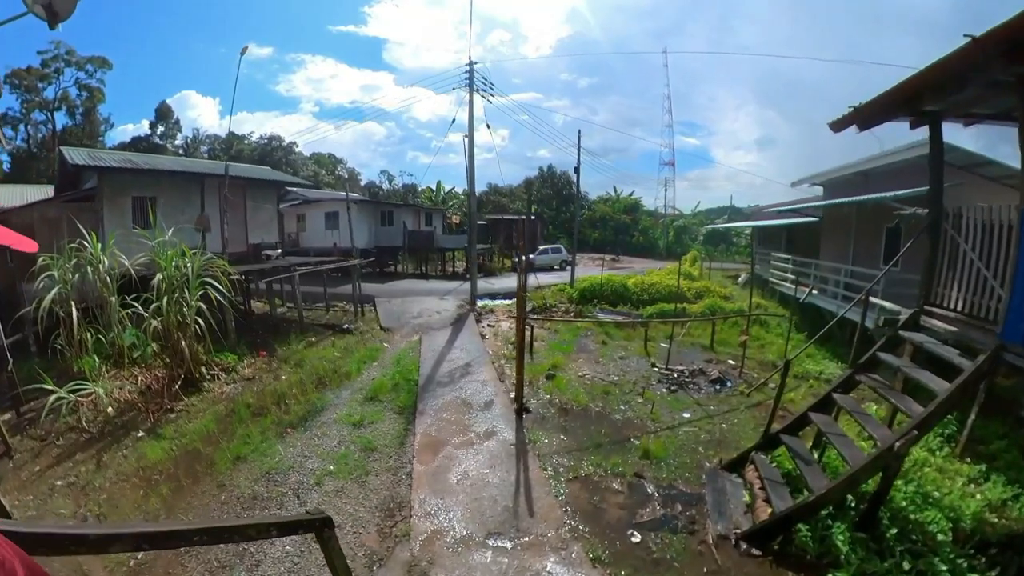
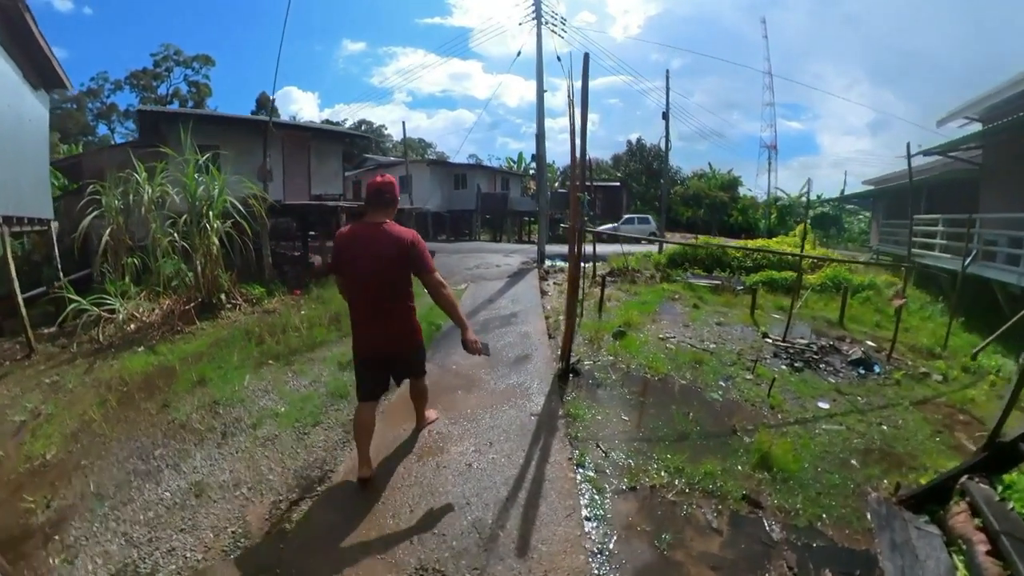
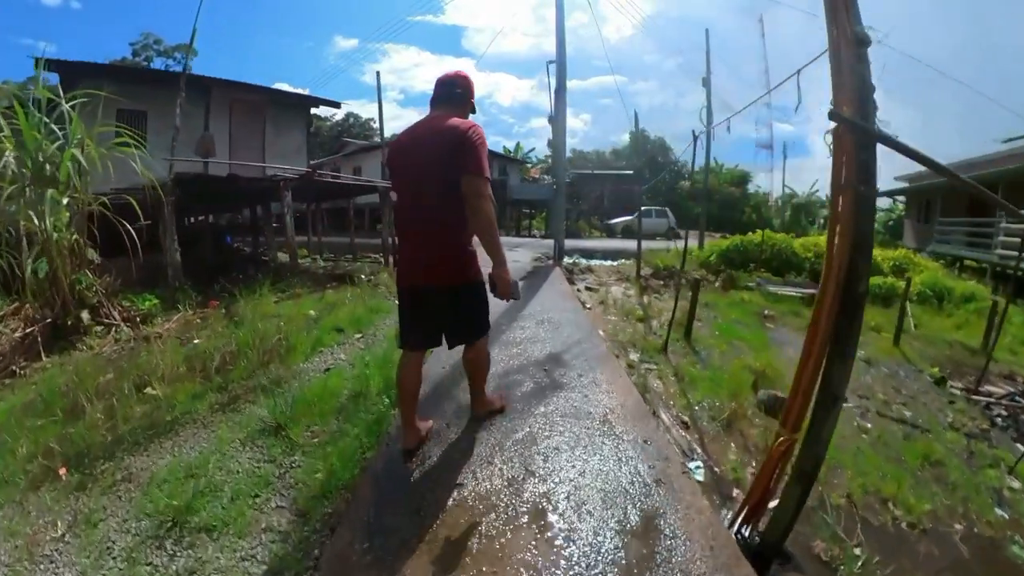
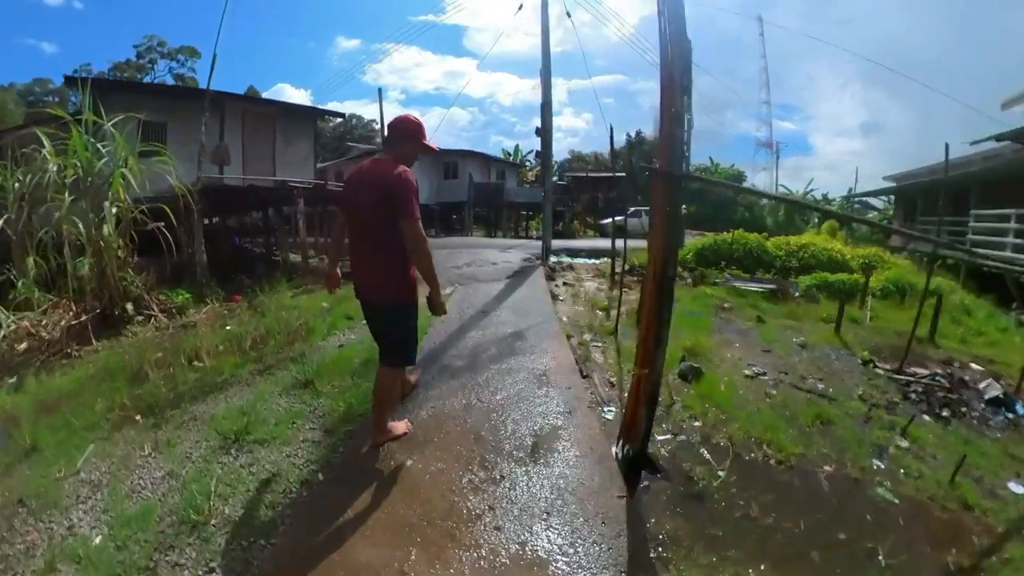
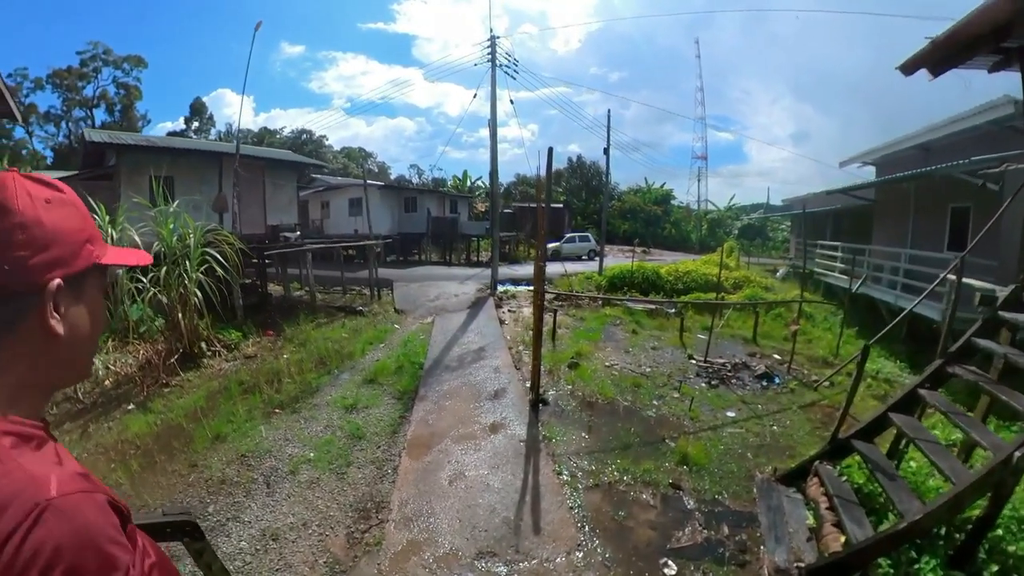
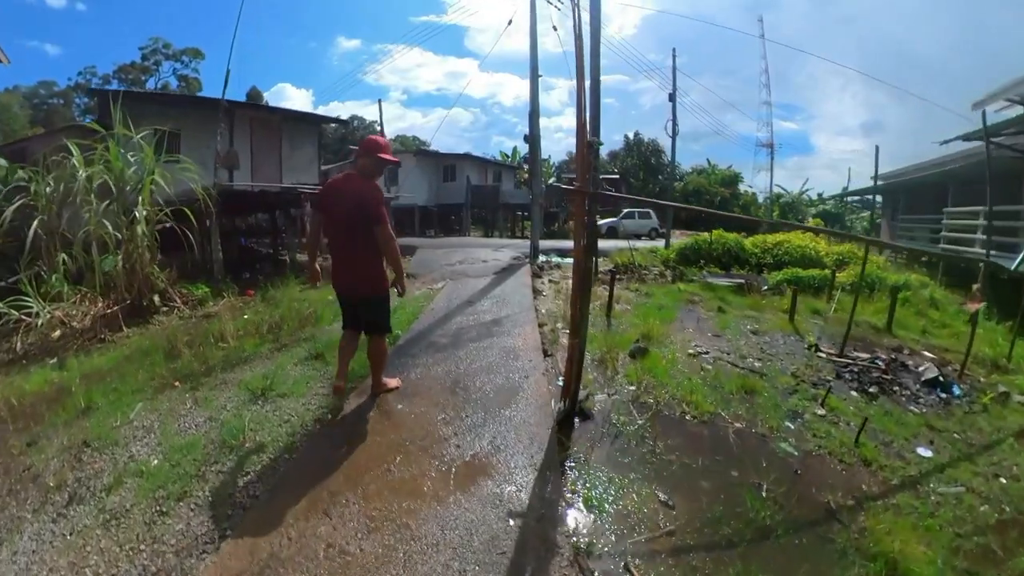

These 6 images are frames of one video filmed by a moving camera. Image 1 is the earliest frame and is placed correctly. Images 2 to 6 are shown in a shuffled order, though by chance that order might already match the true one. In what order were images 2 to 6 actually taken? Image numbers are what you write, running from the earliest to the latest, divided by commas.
5, 2, 6, 4, 3
